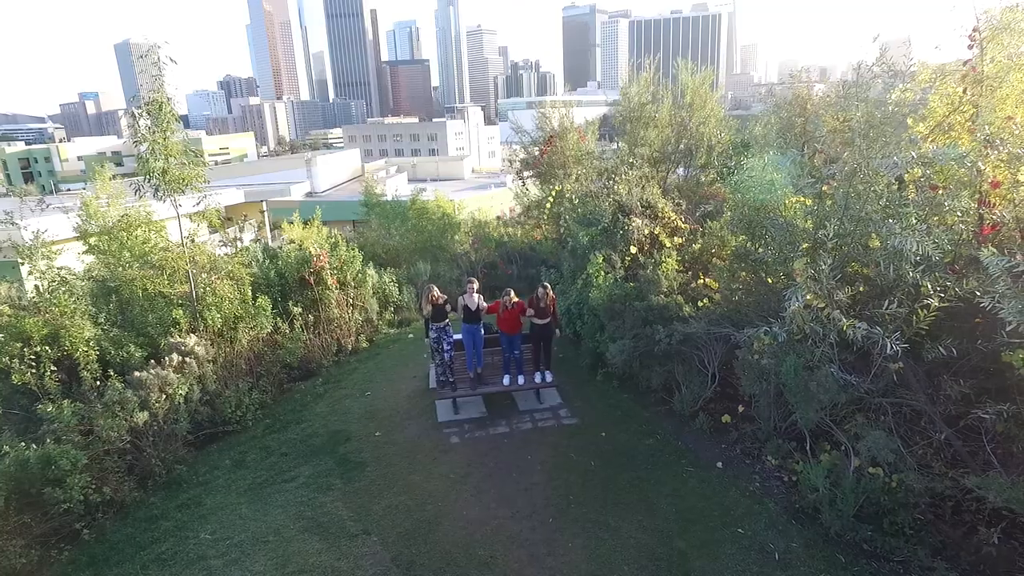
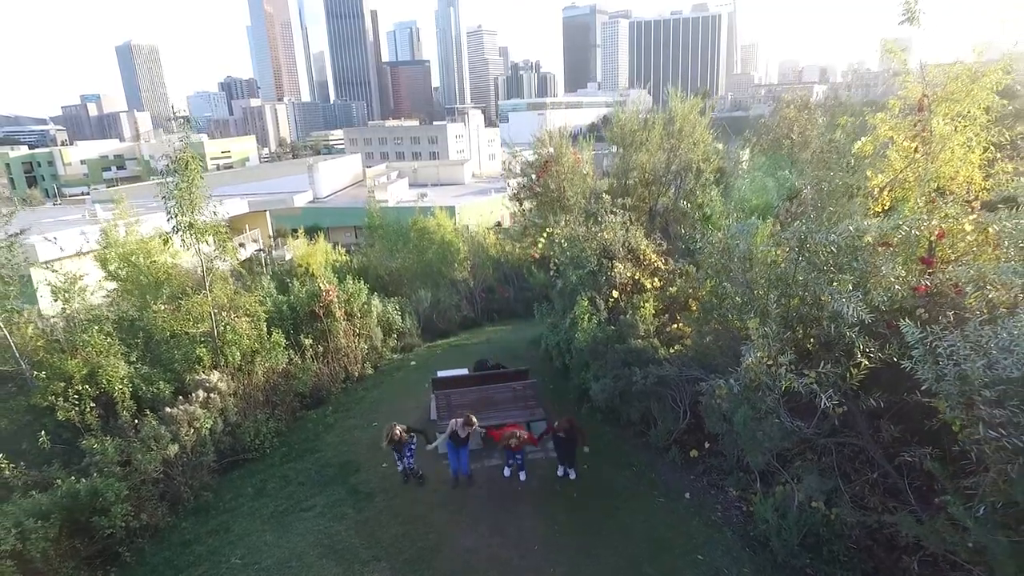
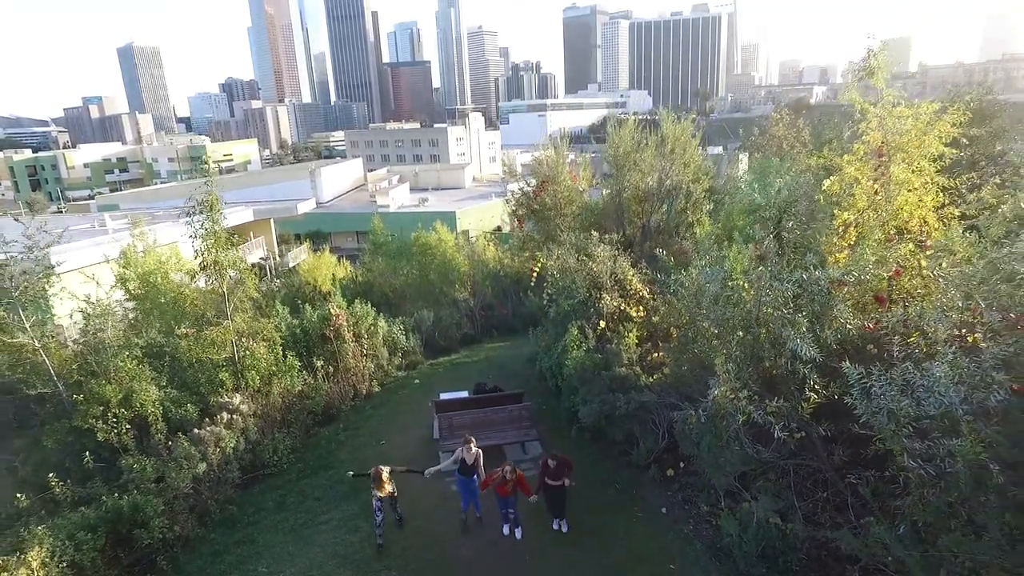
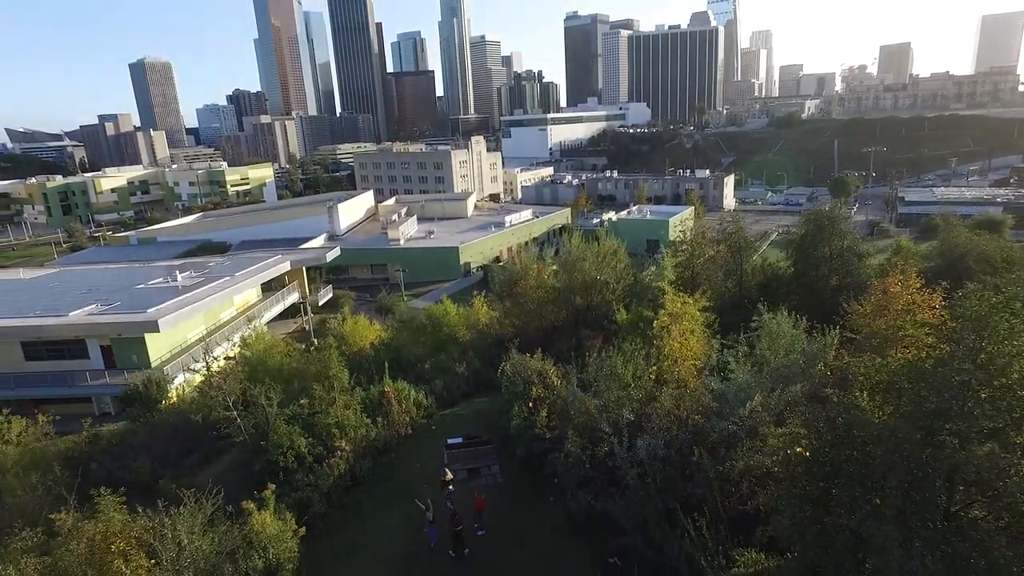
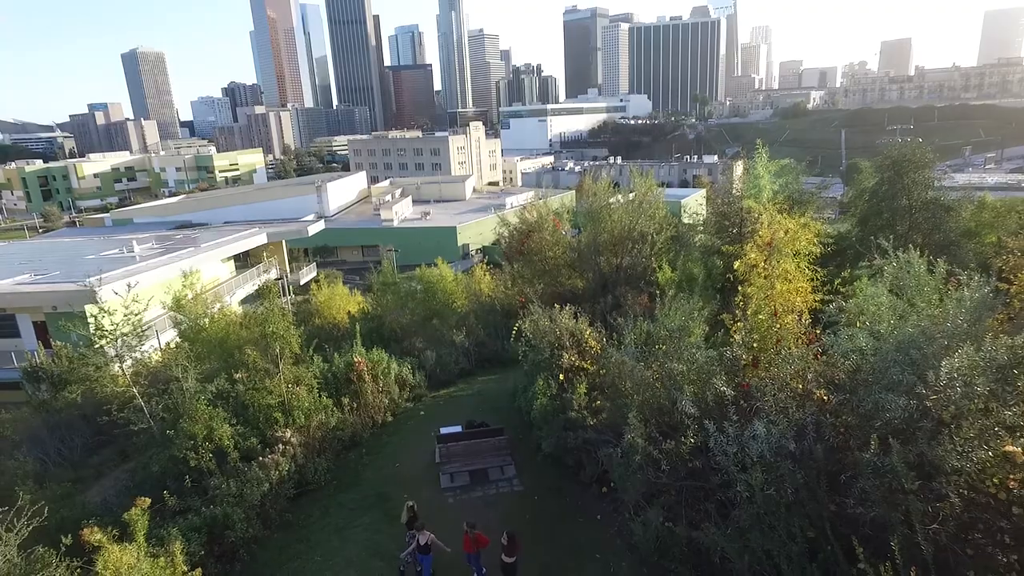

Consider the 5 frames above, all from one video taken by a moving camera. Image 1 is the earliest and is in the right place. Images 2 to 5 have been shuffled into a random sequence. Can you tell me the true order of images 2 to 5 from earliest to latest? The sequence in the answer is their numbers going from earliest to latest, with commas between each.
2, 3, 5, 4
